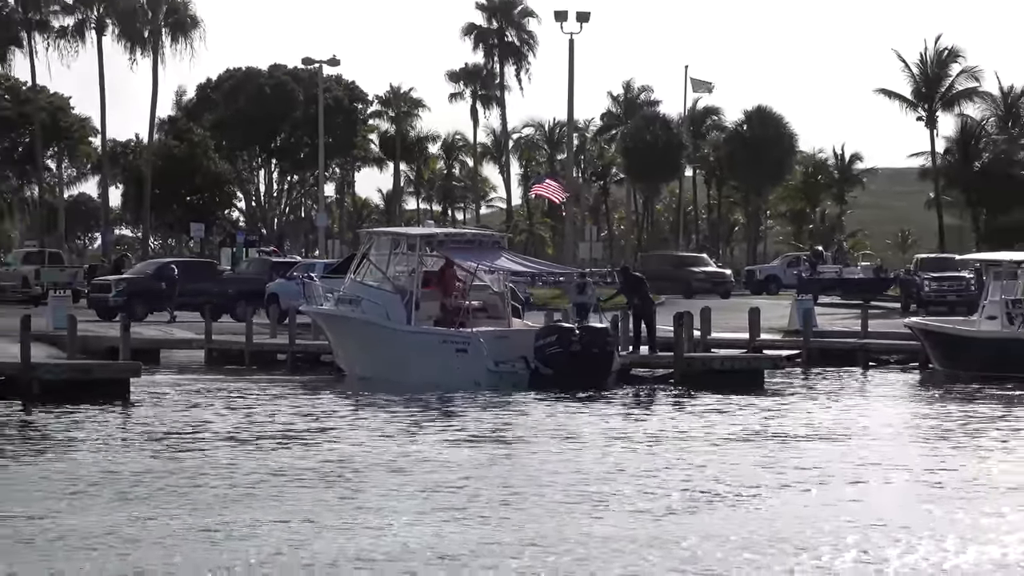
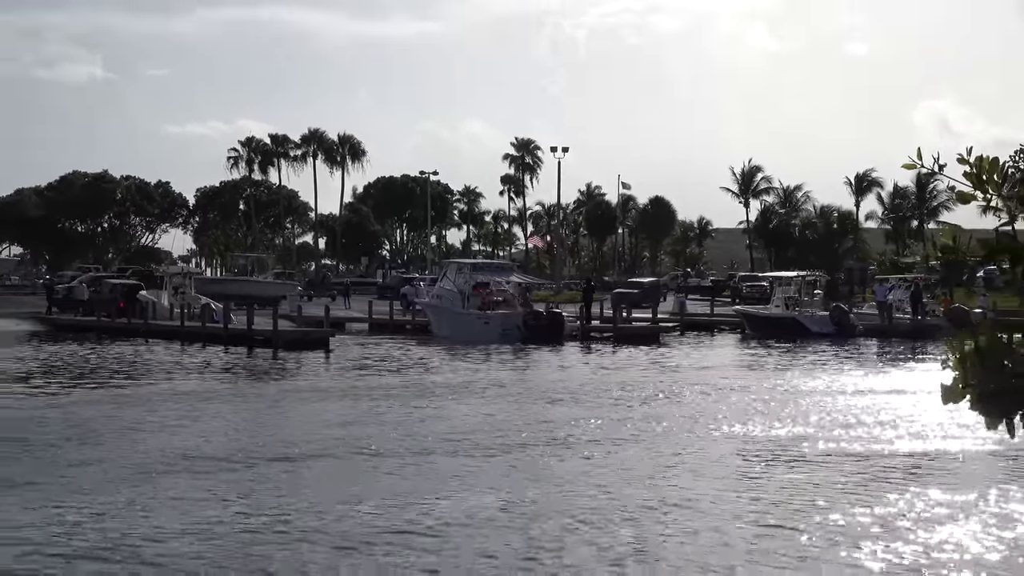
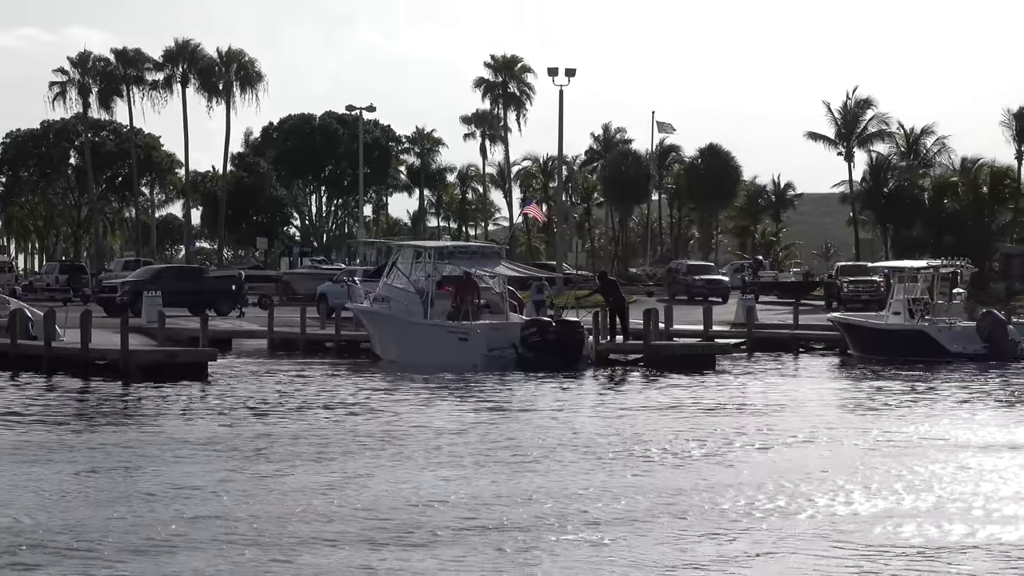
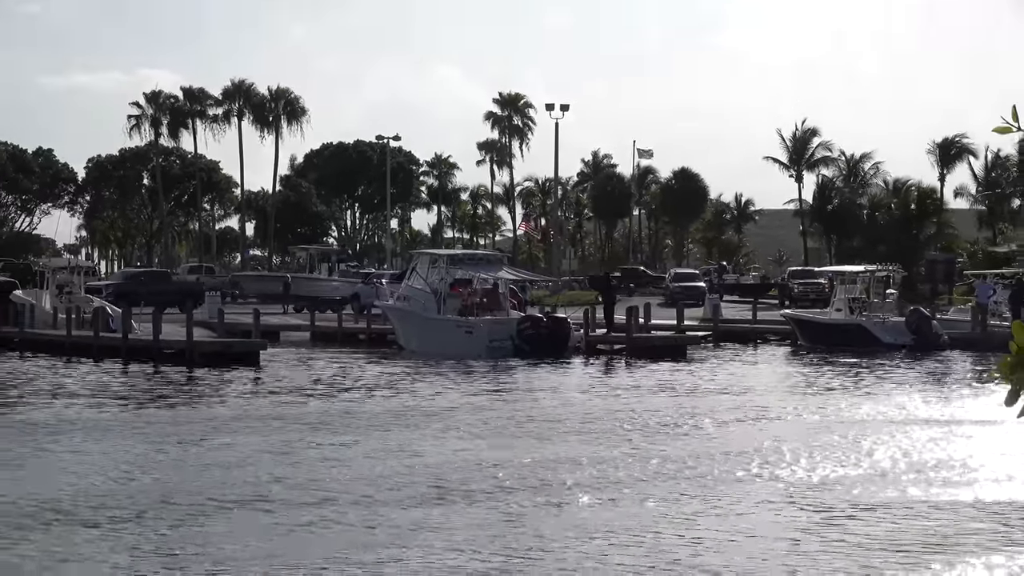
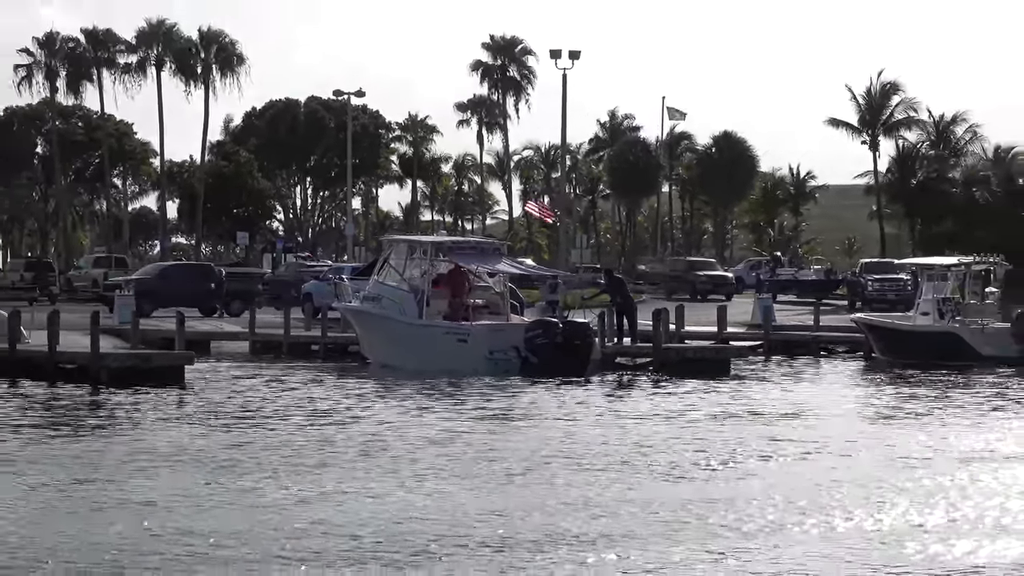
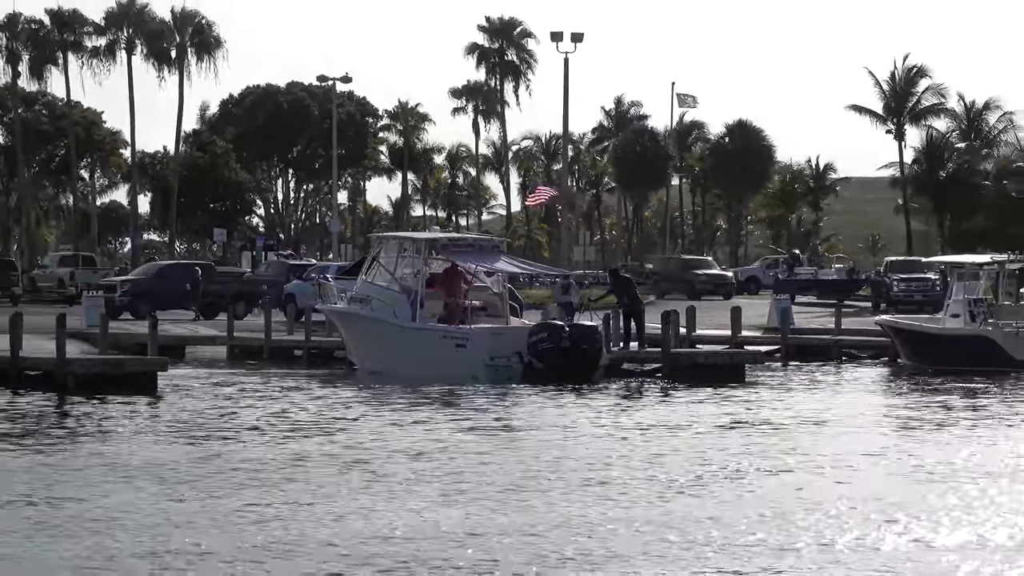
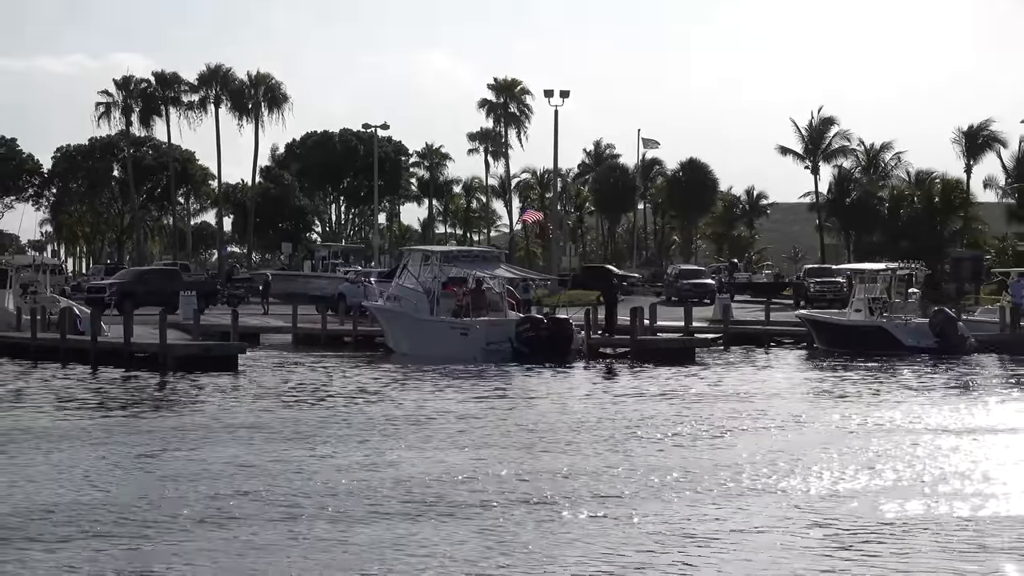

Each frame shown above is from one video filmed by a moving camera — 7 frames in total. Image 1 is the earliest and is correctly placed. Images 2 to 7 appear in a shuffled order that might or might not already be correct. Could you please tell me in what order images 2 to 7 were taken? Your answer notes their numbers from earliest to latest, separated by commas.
6, 5, 3, 7, 4, 2
